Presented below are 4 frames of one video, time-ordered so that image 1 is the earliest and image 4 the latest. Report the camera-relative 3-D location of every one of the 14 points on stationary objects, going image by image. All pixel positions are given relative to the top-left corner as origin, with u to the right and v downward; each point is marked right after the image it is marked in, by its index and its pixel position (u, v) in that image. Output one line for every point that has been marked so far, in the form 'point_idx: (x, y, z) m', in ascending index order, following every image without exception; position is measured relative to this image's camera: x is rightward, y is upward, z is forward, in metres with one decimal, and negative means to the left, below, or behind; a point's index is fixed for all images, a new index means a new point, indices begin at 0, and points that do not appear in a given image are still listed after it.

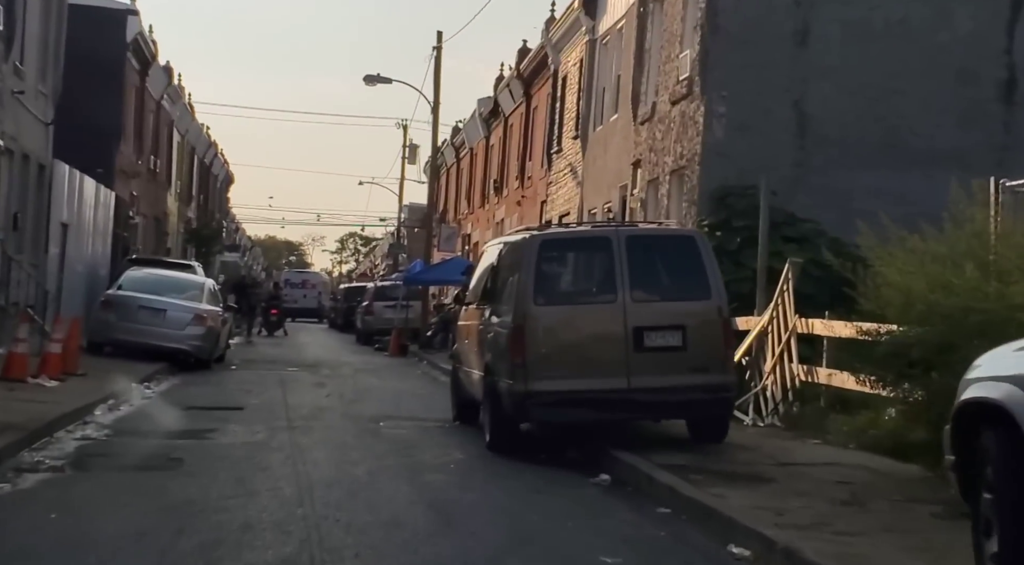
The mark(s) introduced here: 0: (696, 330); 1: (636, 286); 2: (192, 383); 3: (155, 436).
0: (+1.5, -0.4, +11.1) m
1: (+1.0, 0.0, +11.2) m
2: (-4.8, -1.5, +19.8) m
3: (-3.3, -1.4, +12.1) m
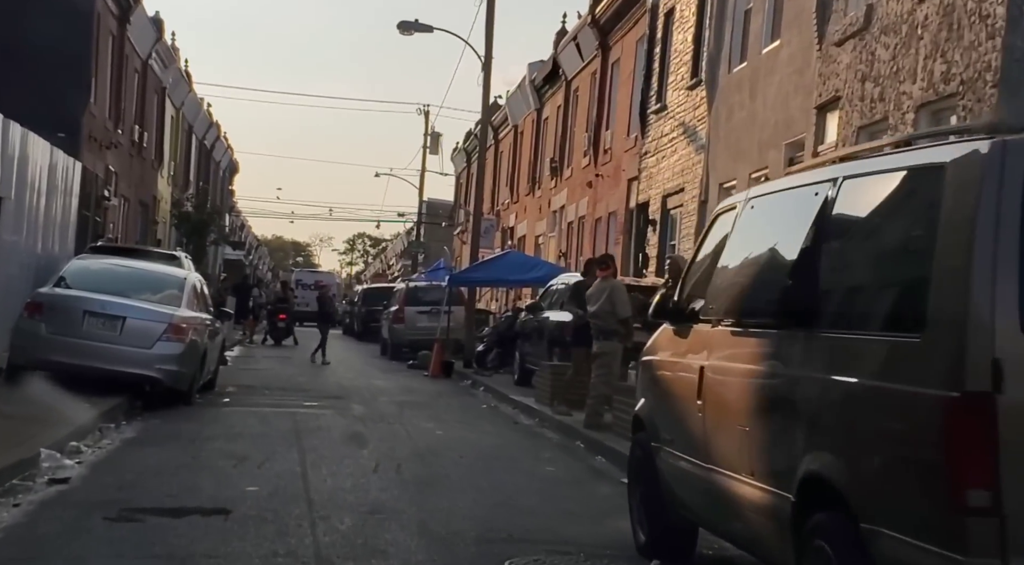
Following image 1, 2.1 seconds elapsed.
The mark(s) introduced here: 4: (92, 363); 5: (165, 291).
0: (+2.9, -0.4, +4.0) m
1: (+2.4, 0.0, +4.0) m
2: (-3.4, -1.5, +12.6) m
3: (-1.9, -1.3, +5.0) m
4: (-4.7, -0.9, +15.0) m
5: (-4.3, -0.1, +16.7) m
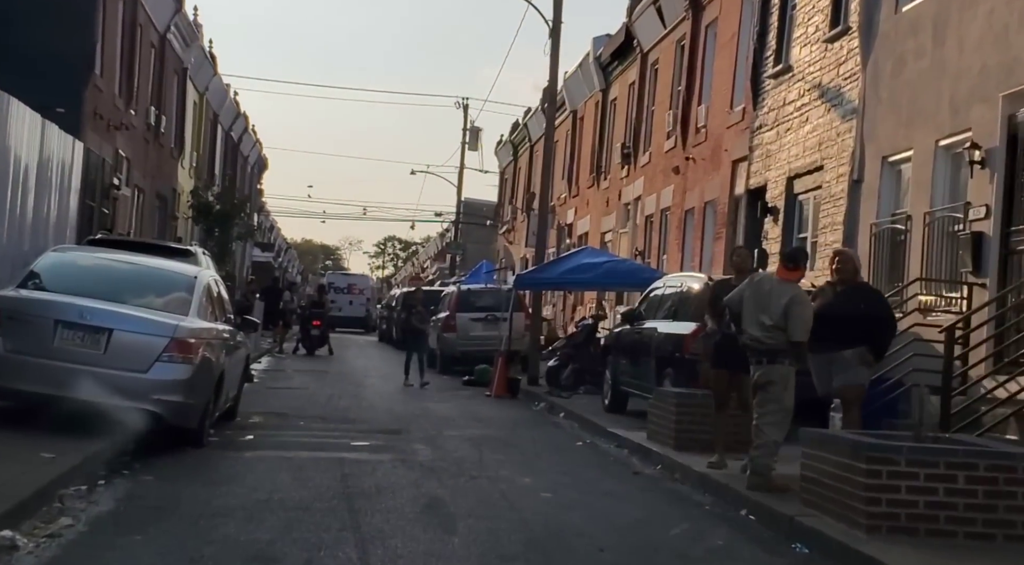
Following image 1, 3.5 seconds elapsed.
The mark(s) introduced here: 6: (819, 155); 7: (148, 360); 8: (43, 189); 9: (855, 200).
0: (+3.7, -0.4, -0.3) m
1: (+3.2, 0.0, -0.2) m
2: (-2.4, -1.5, +8.6) m
3: (-1.1, -1.3, +0.8) m
4: (-3.7, -0.9, +10.9) m
5: (-3.3, -0.1, +12.7) m
6: (+3.9, +1.6, +16.7) m
7: (-3.0, -0.7, +11.2) m
8: (-6.9, +1.4, +19.4) m
9: (+4.0, +1.0, +15.6) m
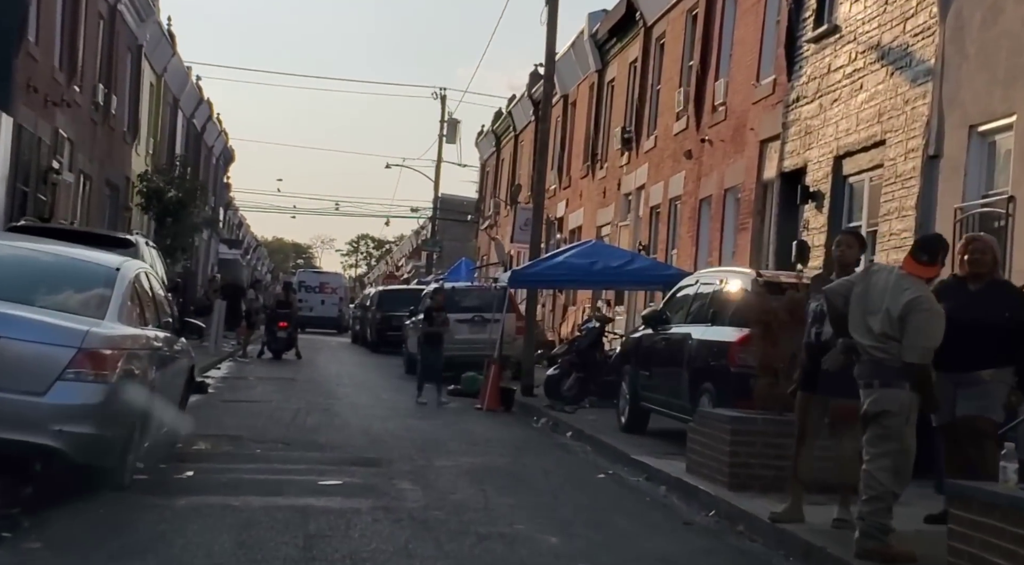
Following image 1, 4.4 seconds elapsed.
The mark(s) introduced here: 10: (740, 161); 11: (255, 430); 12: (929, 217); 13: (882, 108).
0: (+4.1, -0.3, -2.9) m
1: (+3.6, 0.0, -2.9) m
2: (-2.2, -1.4, +5.7) m
3: (-0.7, -1.3, -1.9) m
4: (-3.5, -0.9, +8.1) m
5: (-3.2, -0.1, +9.8) m
6: (+3.9, +1.6, +14.0) m
7: (-2.9, -0.6, +8.4) m
8: (-6.9, +1.4, +16.5) m
9: (+4.1, +1.0, +12.9) m
10: (+3.3, +1.7, +19.0) m
11: (-2.6, -1.5, +13.4) m
12: (+4.1, +0.6, +12.9) m
13: (+3.9, +1.8, +13.9) m
